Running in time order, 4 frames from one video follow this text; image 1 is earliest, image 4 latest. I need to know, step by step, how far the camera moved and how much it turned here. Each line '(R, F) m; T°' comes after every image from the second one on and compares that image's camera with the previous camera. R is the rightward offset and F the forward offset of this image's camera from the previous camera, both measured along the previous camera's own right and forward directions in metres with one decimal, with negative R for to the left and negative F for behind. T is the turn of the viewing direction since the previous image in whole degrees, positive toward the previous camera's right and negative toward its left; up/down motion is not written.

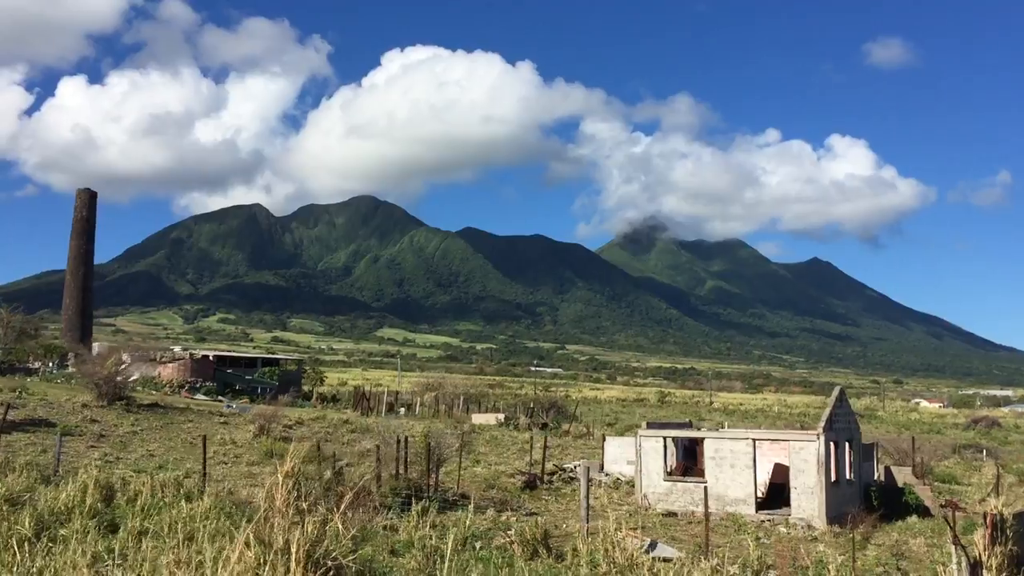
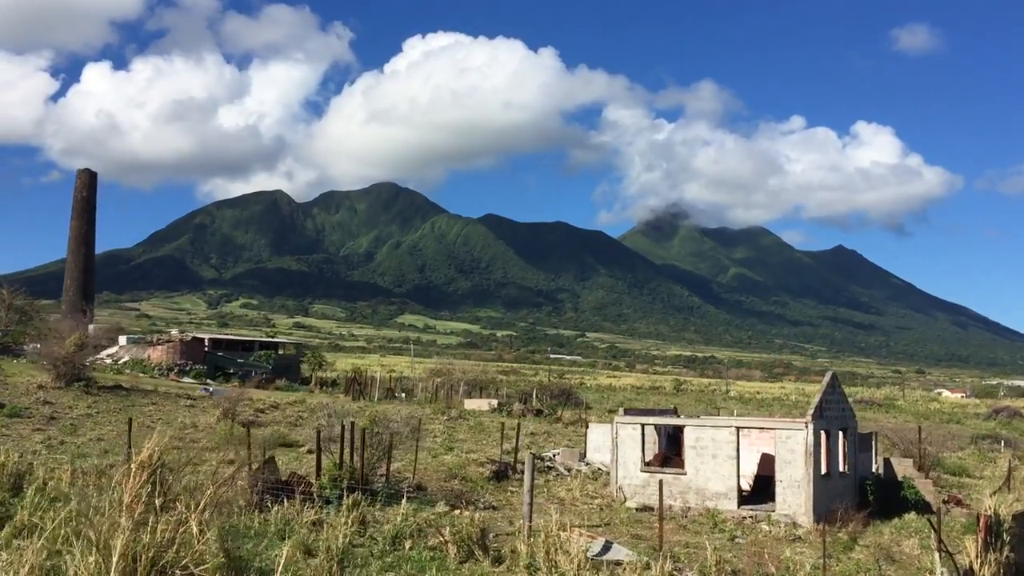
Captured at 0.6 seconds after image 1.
(+1.0, +1.2) m; -1°
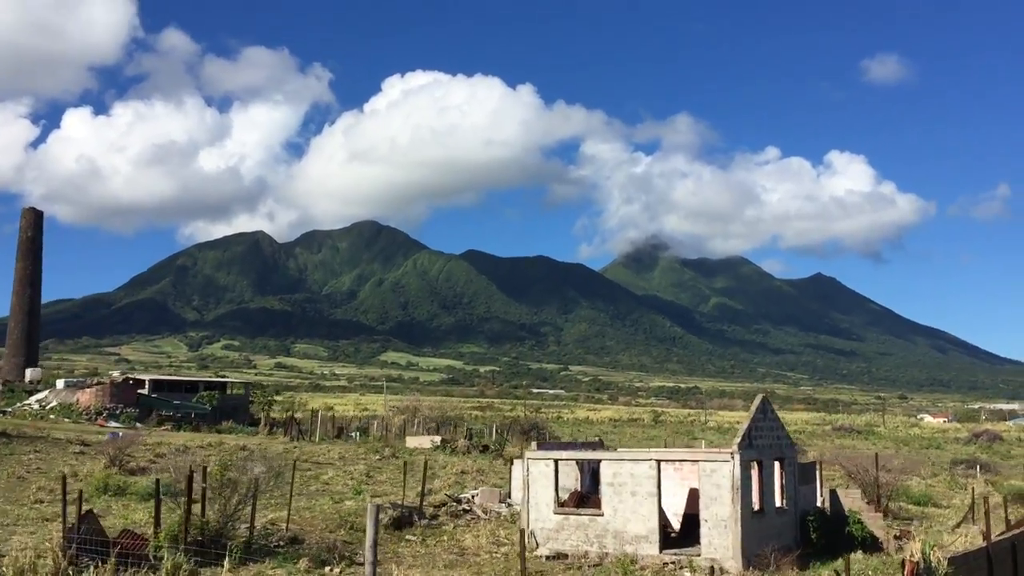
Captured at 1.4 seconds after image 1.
(+1.4, +1.6) m; +1°
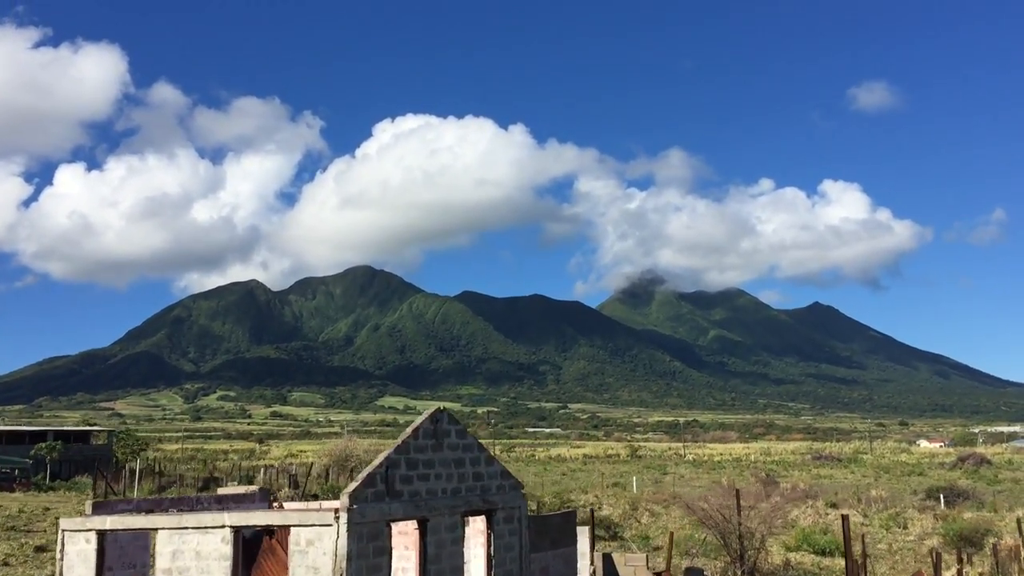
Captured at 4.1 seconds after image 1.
(+4.7, +5.5) m; 0°
